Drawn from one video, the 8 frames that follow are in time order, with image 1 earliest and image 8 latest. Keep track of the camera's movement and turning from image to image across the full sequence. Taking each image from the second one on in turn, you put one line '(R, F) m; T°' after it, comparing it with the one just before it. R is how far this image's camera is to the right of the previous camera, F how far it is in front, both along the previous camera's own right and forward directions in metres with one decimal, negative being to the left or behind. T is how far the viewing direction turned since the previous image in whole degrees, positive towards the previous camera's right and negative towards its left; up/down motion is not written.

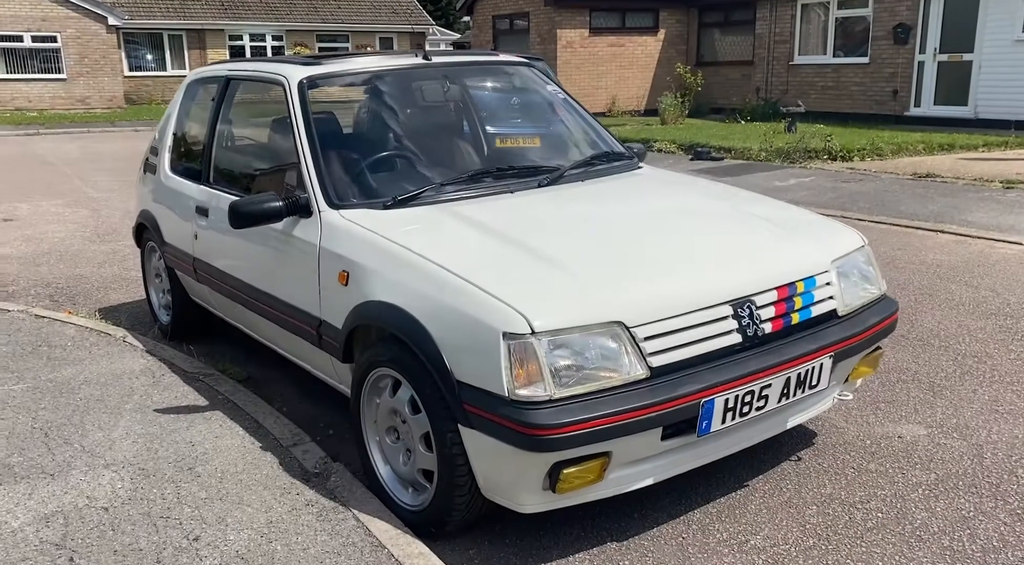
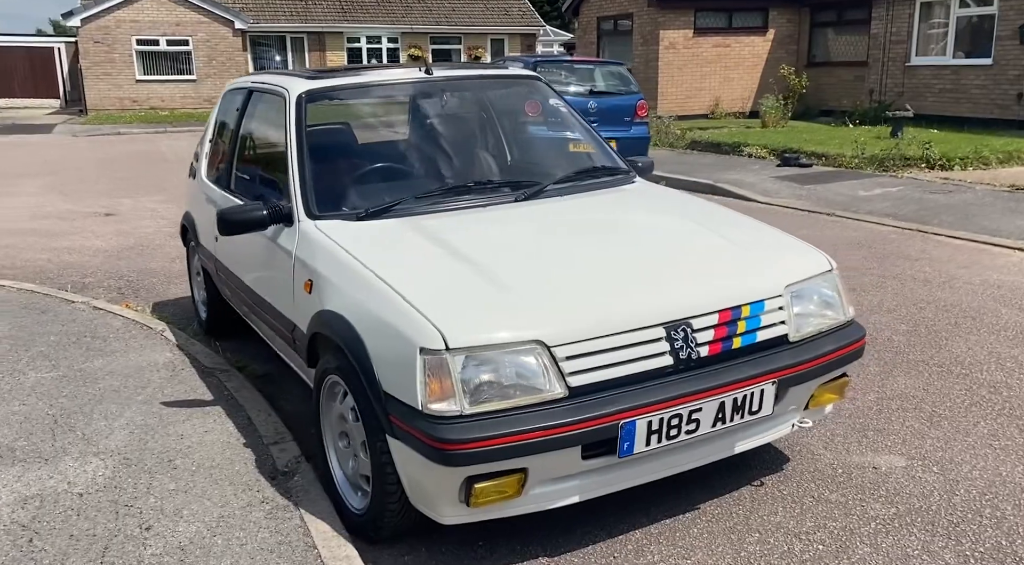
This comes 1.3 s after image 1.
(+0.5, 0.0) m; -6°
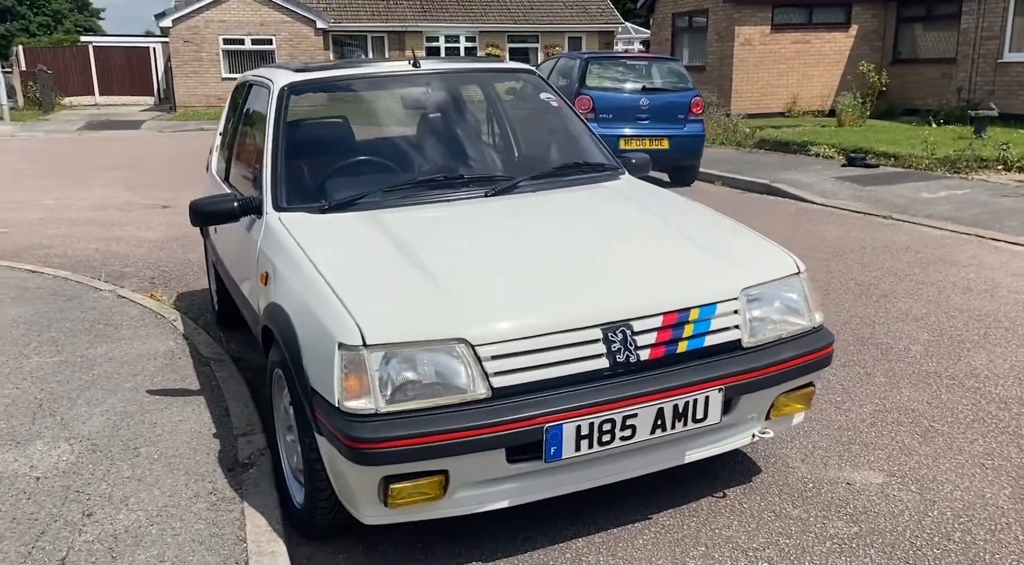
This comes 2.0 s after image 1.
(+0.4, +0.1) m; -4°
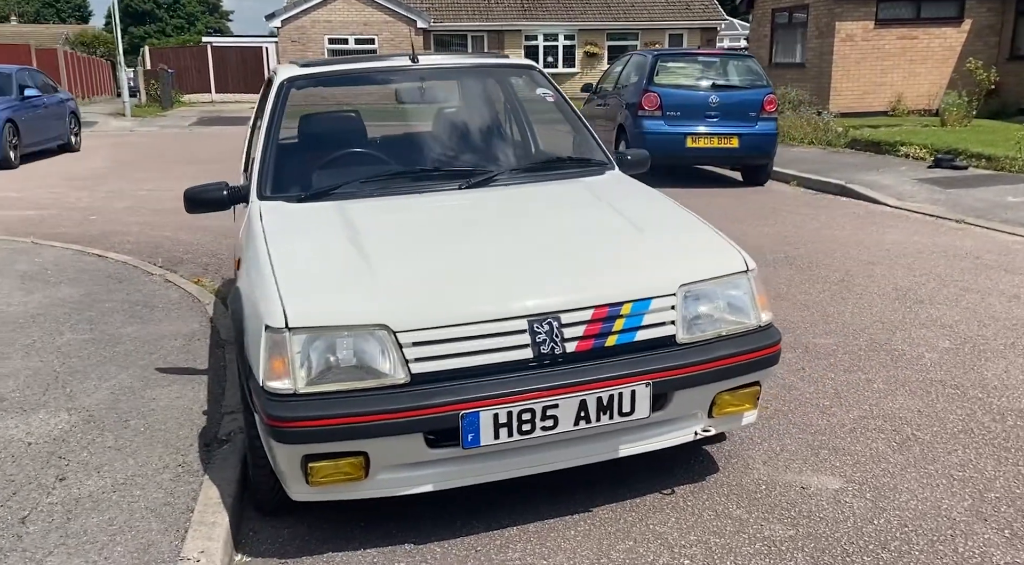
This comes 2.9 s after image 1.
(+0.4, 0.0) m; -6°
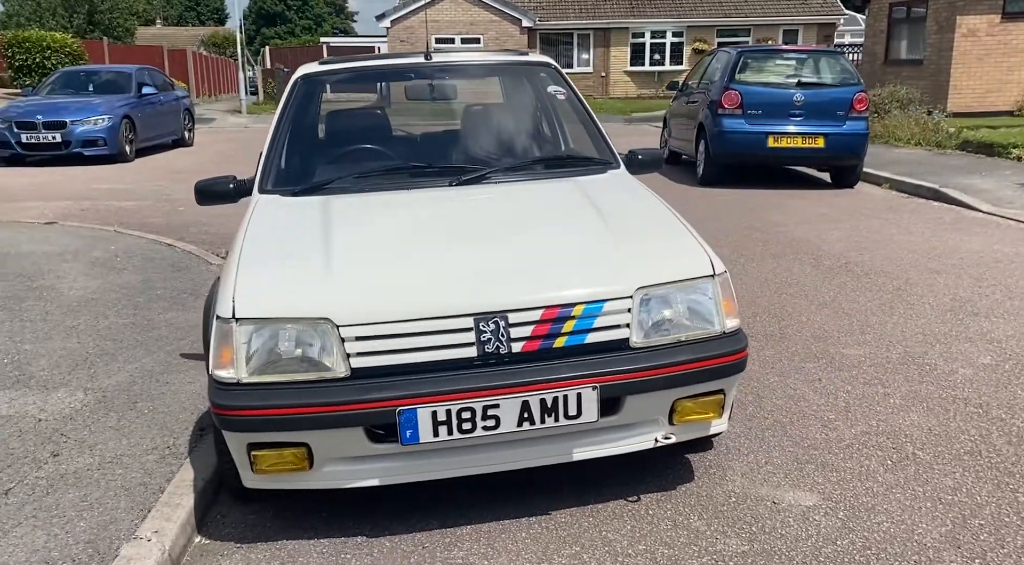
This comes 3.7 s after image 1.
(+0.4, 0.0) m; -6°
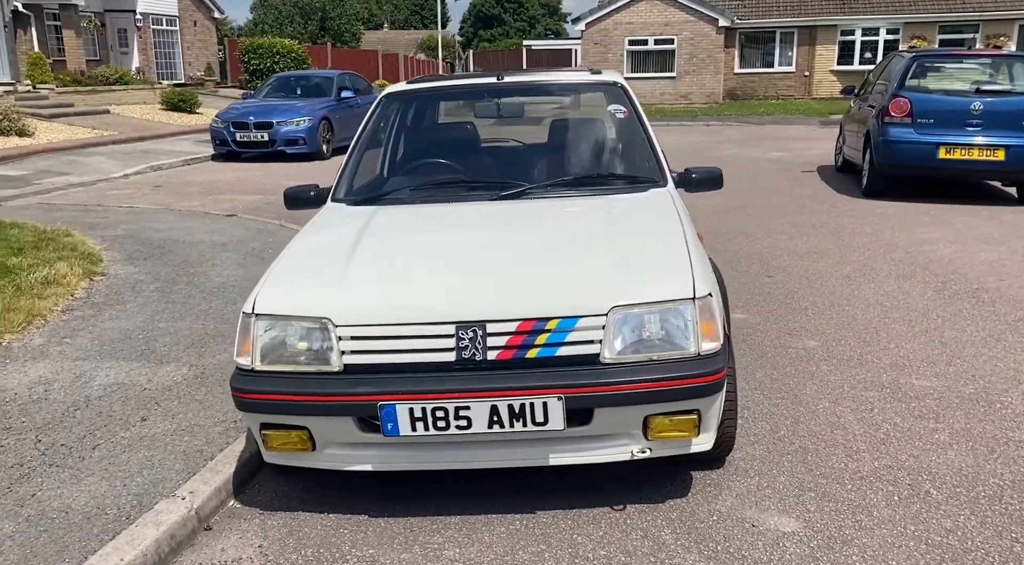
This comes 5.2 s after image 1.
(+0.6, -0.1) m; -11°
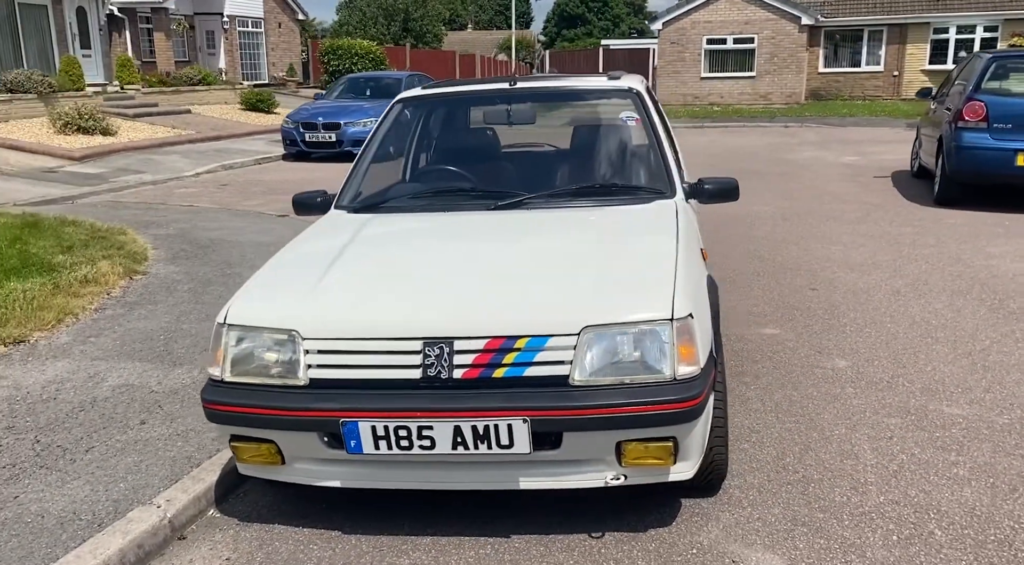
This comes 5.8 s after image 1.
(+0.3, +0.1) m; -4°
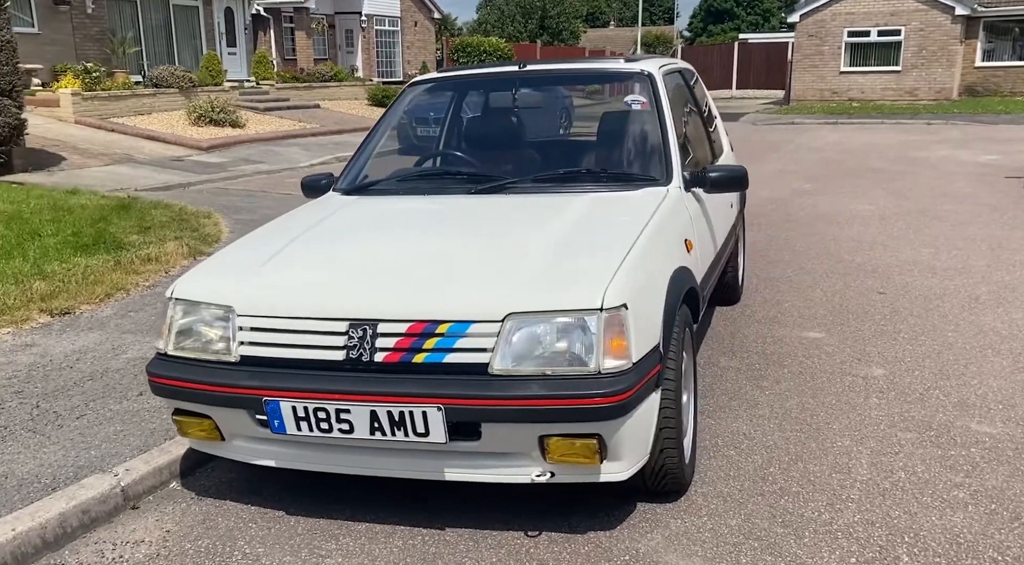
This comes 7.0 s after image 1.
(+0.5, +0.1) m; -7°
